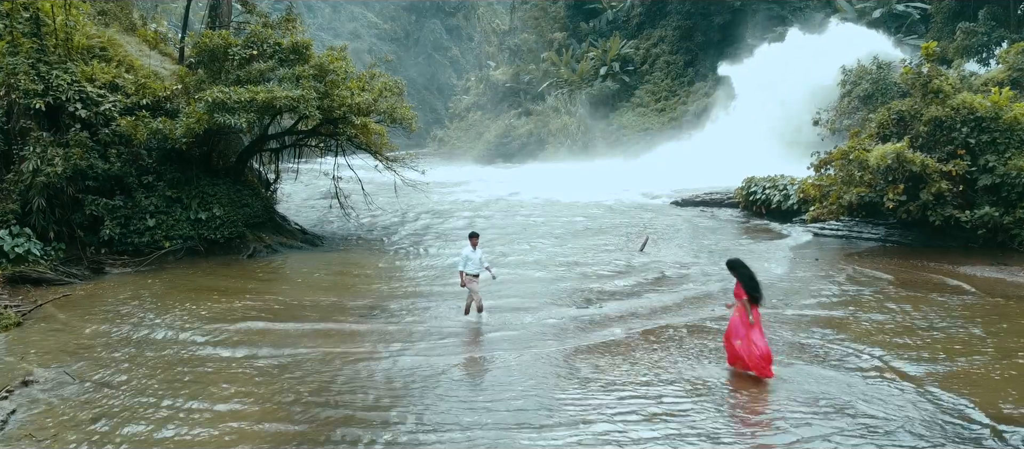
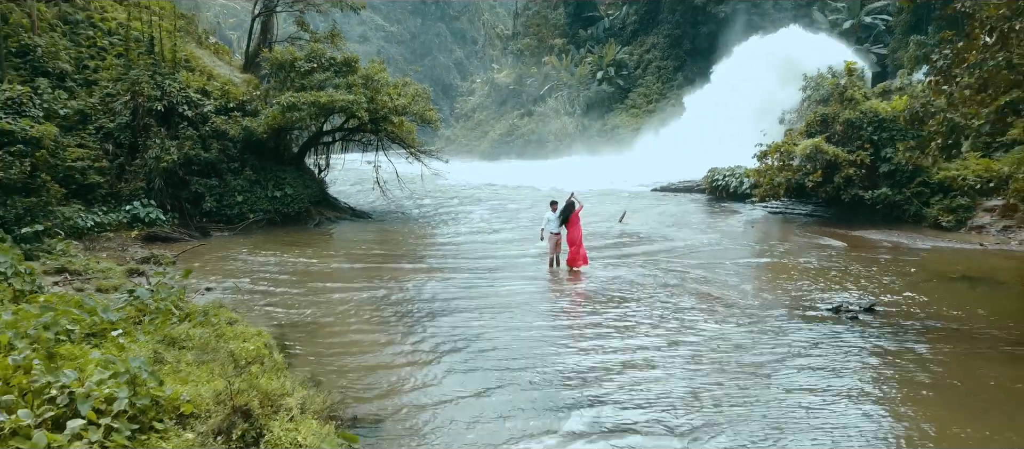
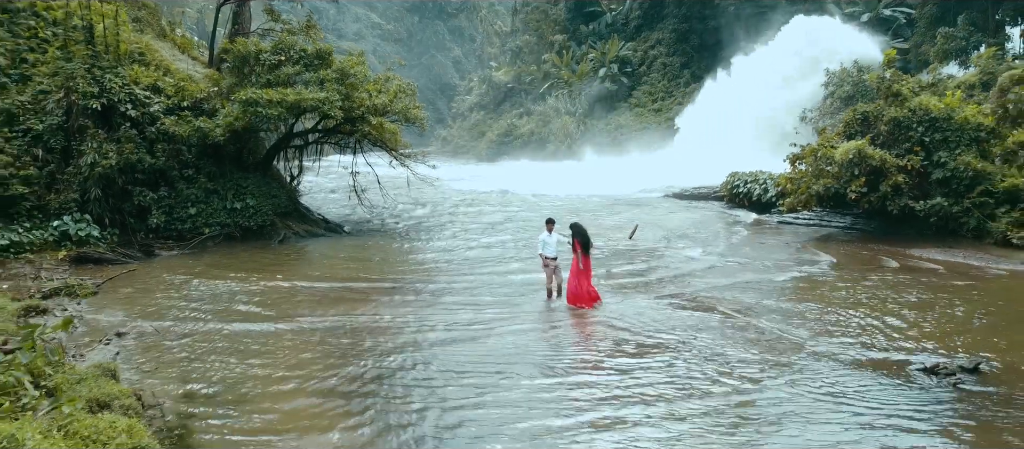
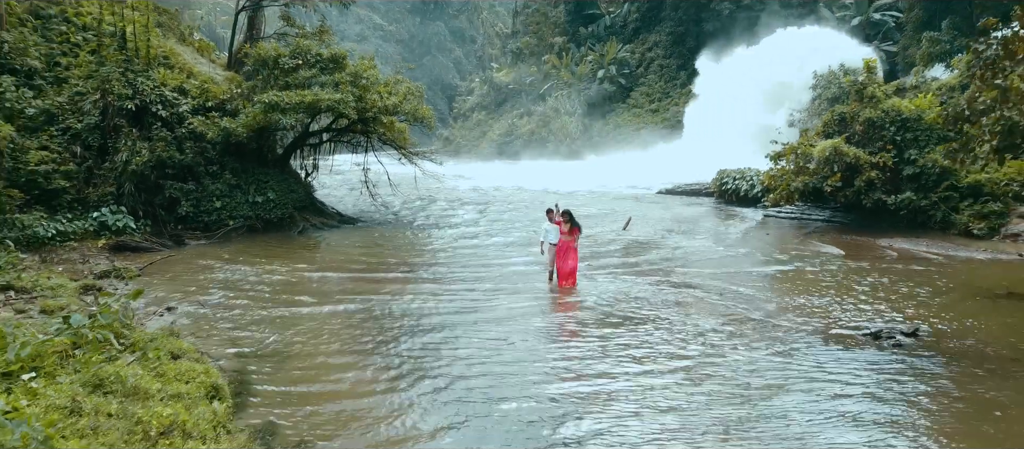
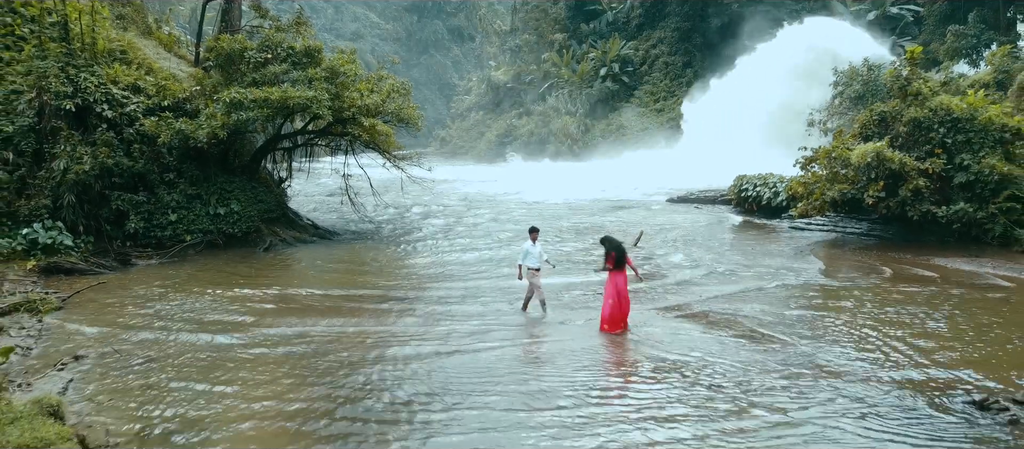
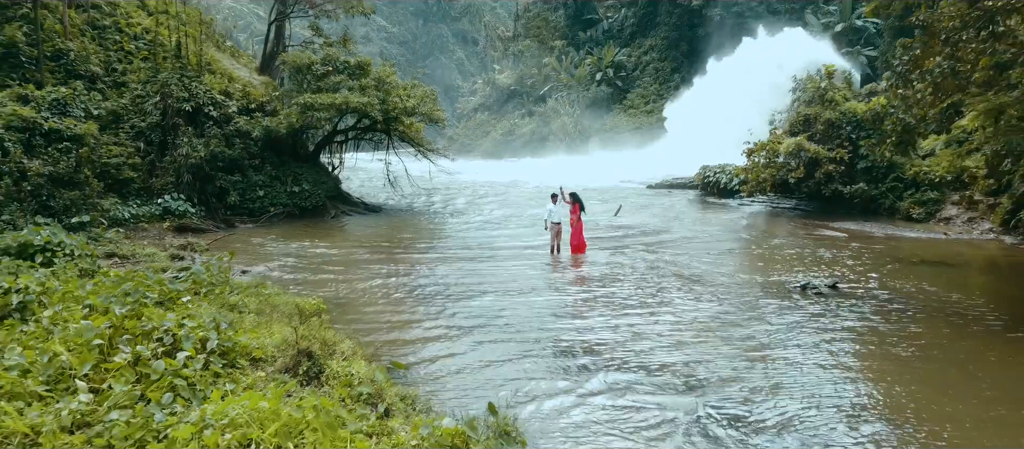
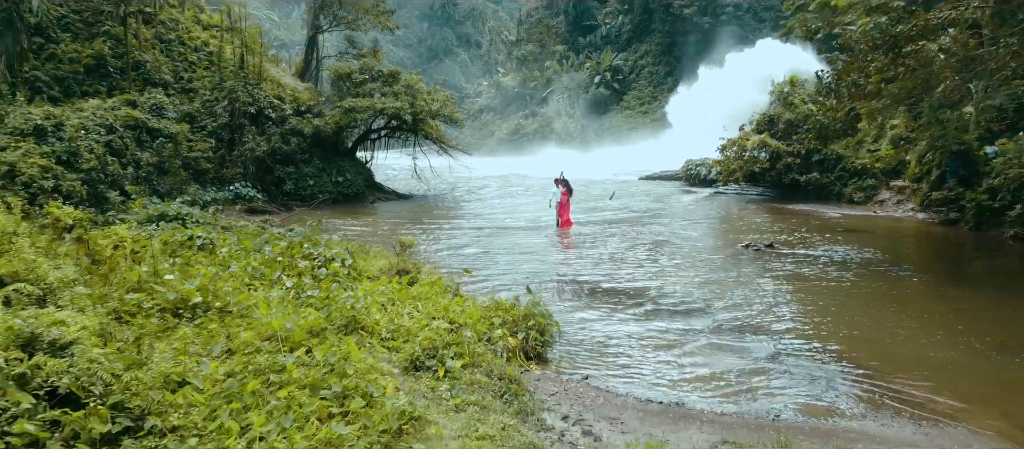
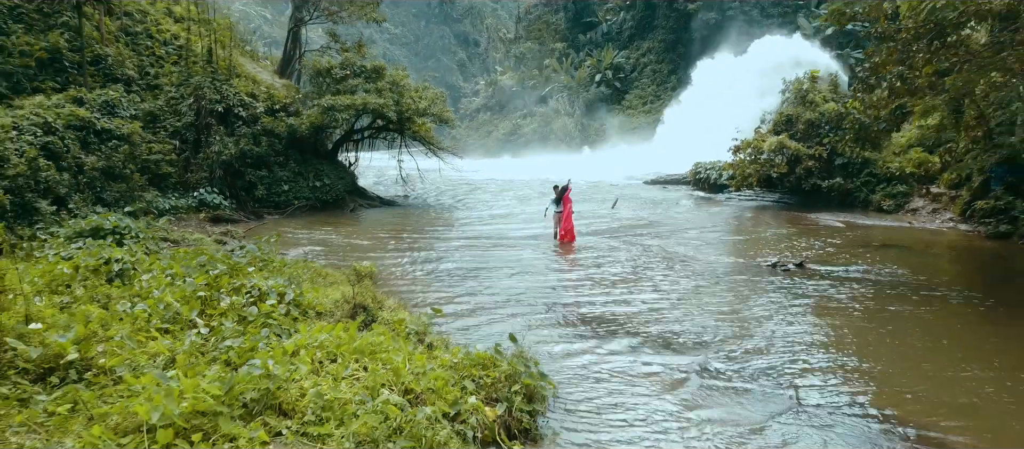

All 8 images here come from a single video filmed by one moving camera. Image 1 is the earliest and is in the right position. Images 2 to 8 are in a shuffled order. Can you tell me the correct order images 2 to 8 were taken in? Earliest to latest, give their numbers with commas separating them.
5, 3, 4, 2, 6, 8, 7
